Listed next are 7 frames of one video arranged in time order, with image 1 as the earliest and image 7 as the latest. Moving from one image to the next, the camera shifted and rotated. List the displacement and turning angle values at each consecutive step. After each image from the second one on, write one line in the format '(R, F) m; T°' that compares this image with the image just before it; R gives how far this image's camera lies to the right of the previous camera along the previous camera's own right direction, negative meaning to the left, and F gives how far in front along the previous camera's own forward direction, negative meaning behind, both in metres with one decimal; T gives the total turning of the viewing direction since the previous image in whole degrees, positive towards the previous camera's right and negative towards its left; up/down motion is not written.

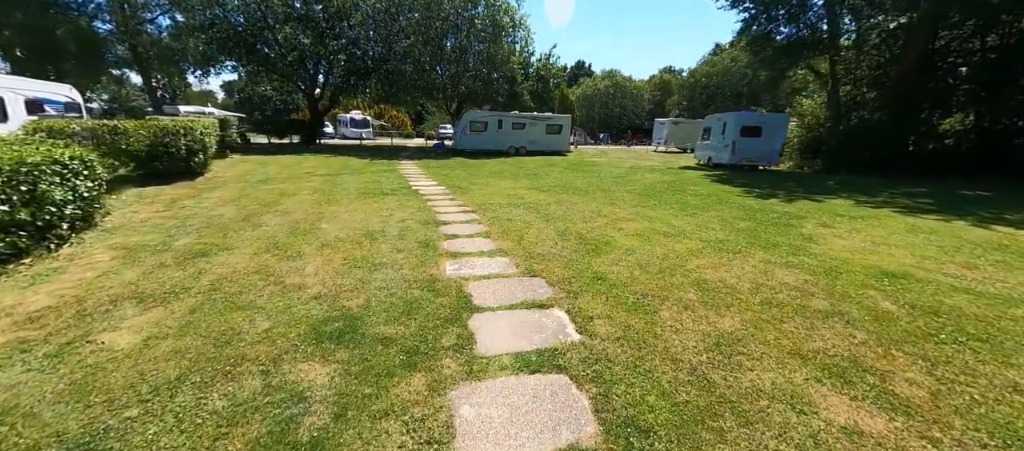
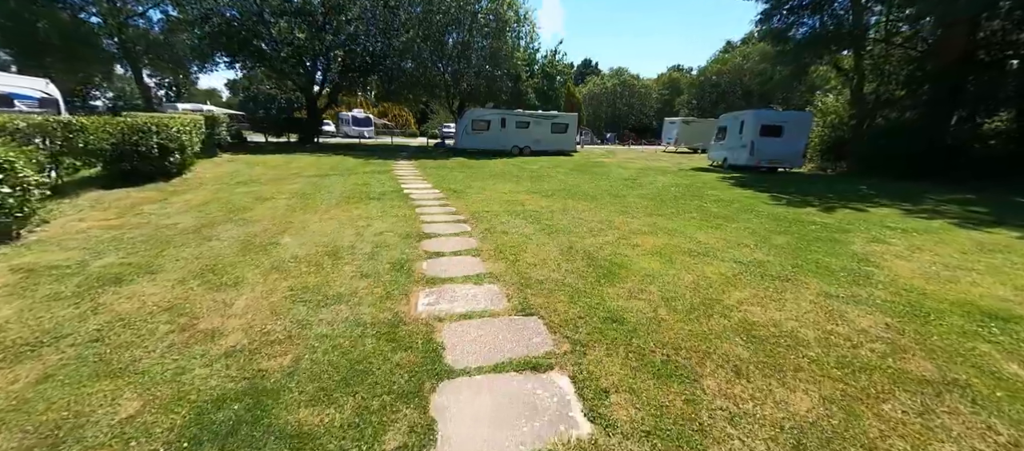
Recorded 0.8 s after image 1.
(+0.1, +0.8) m; -1°
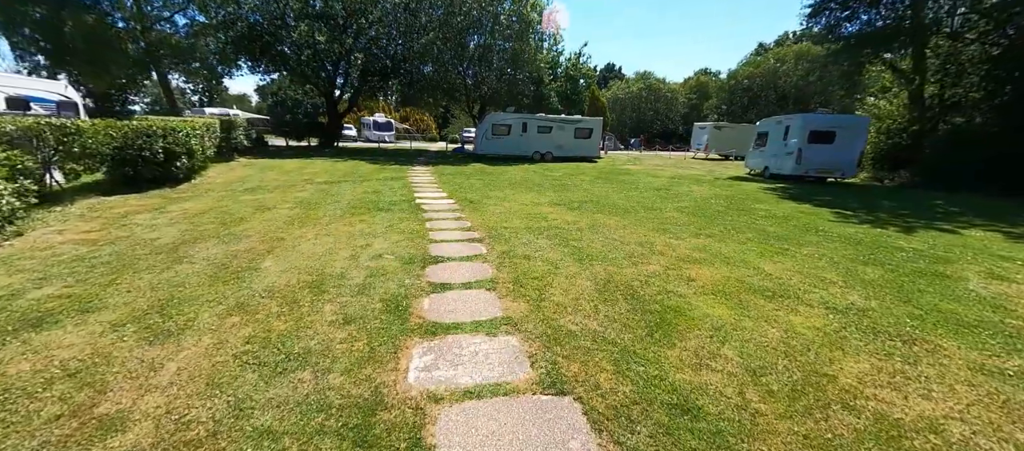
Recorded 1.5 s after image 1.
(0.0, +0.7) m; -3°
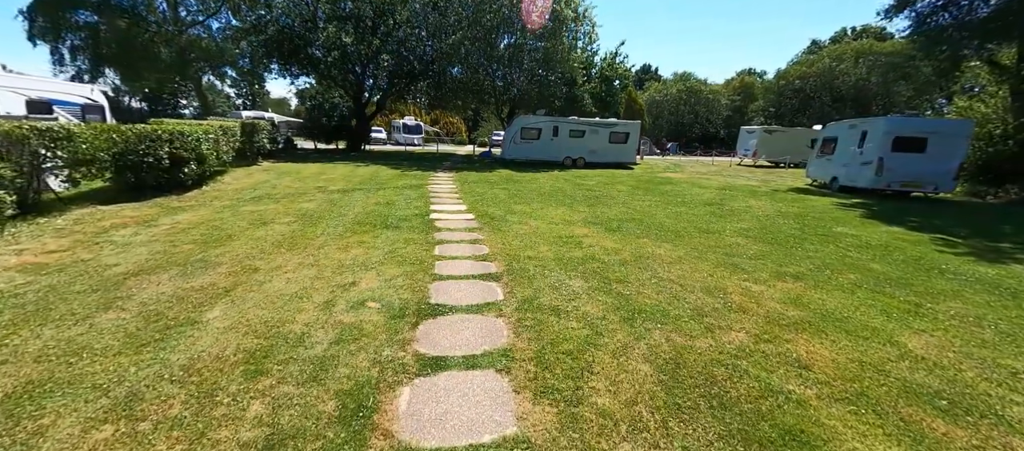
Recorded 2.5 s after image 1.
(0.0, +1.0) m; -4°
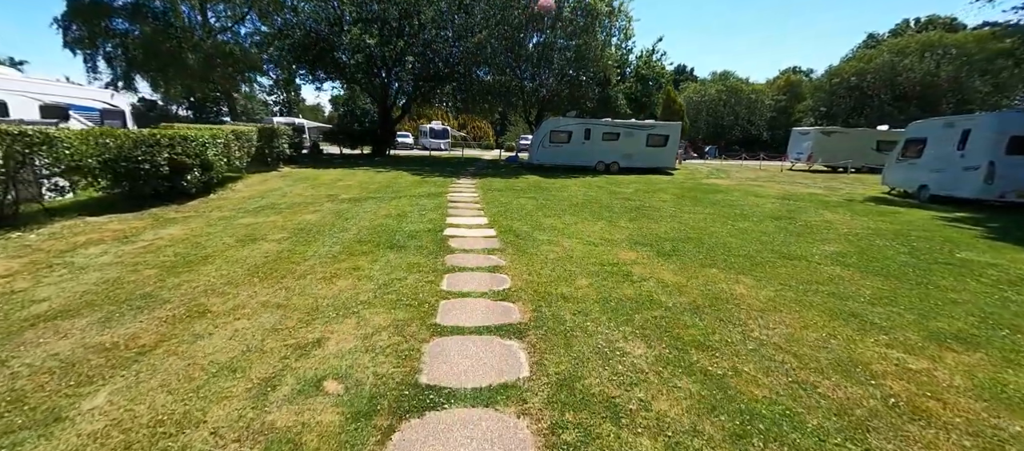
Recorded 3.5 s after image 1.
(0.0, +1.0) m; -4°
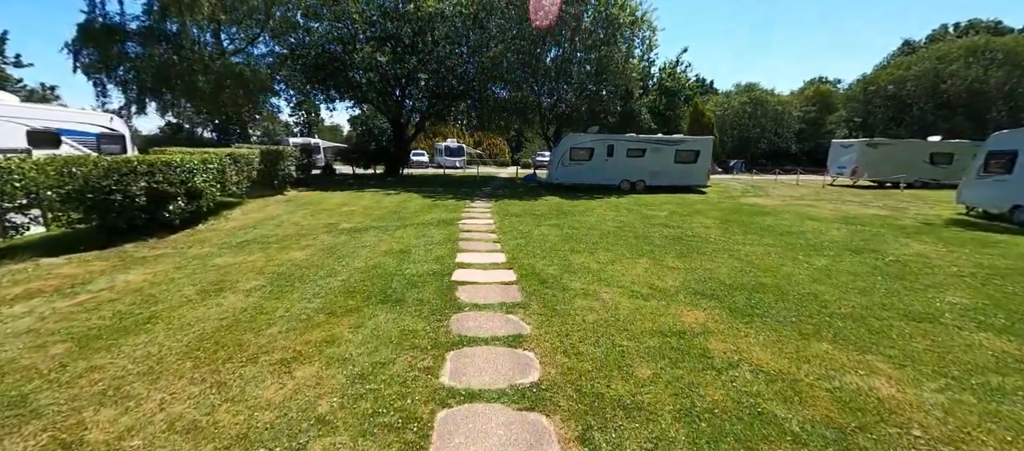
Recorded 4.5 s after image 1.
(-0.1, +1.0) m; -2°
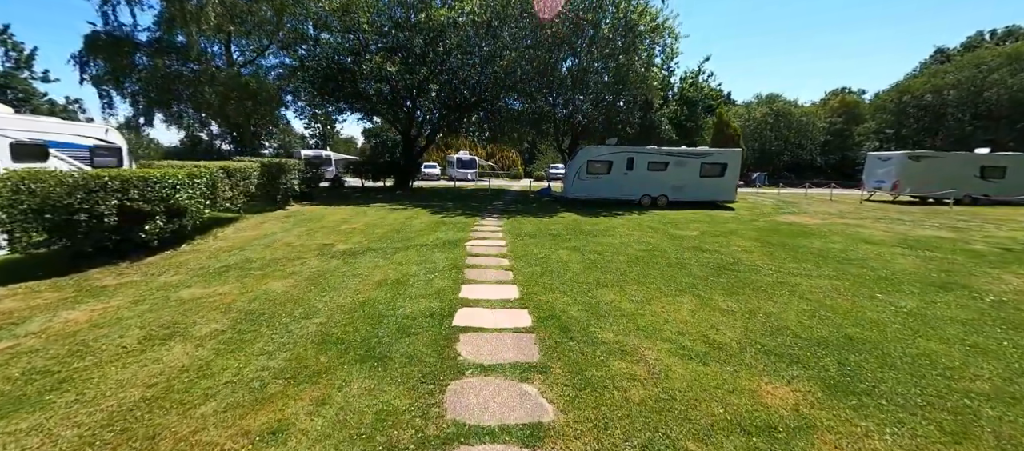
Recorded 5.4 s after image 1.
(0.0, +0.8) m; -2°
